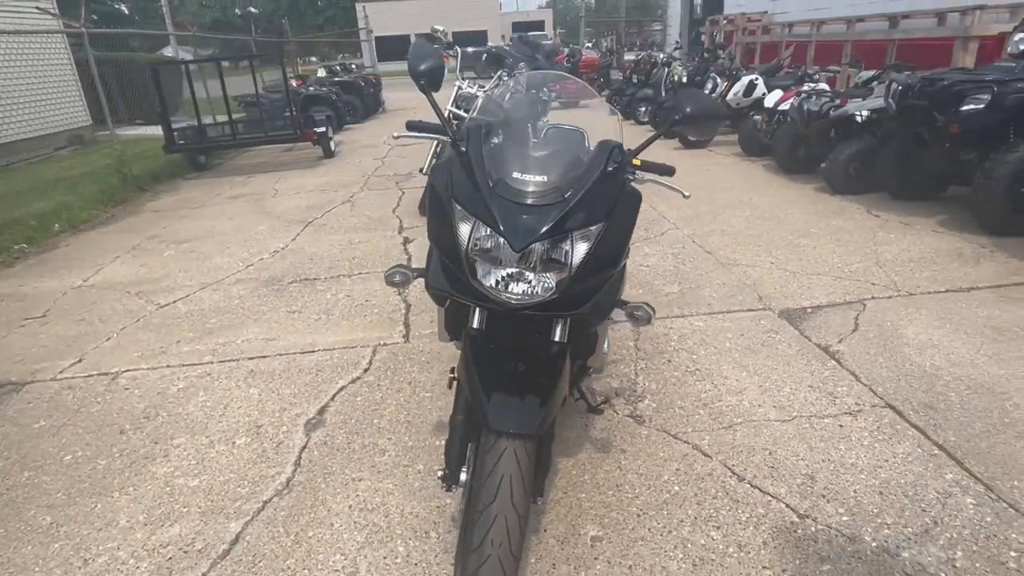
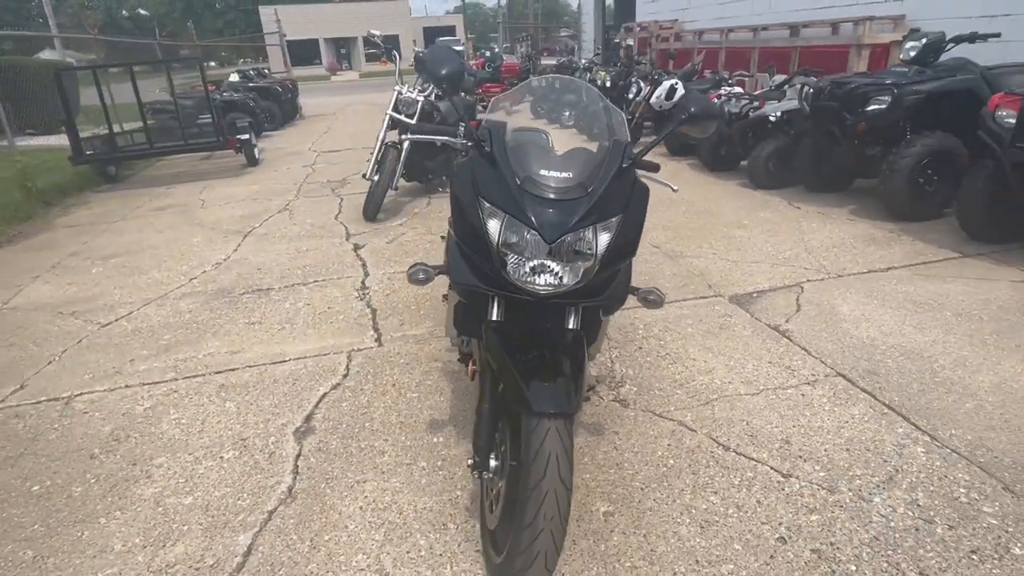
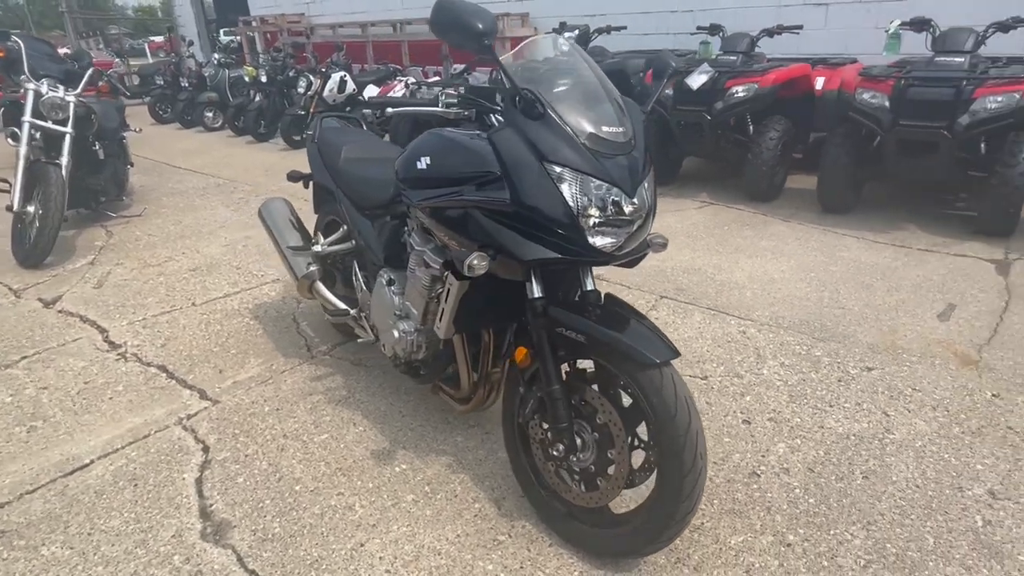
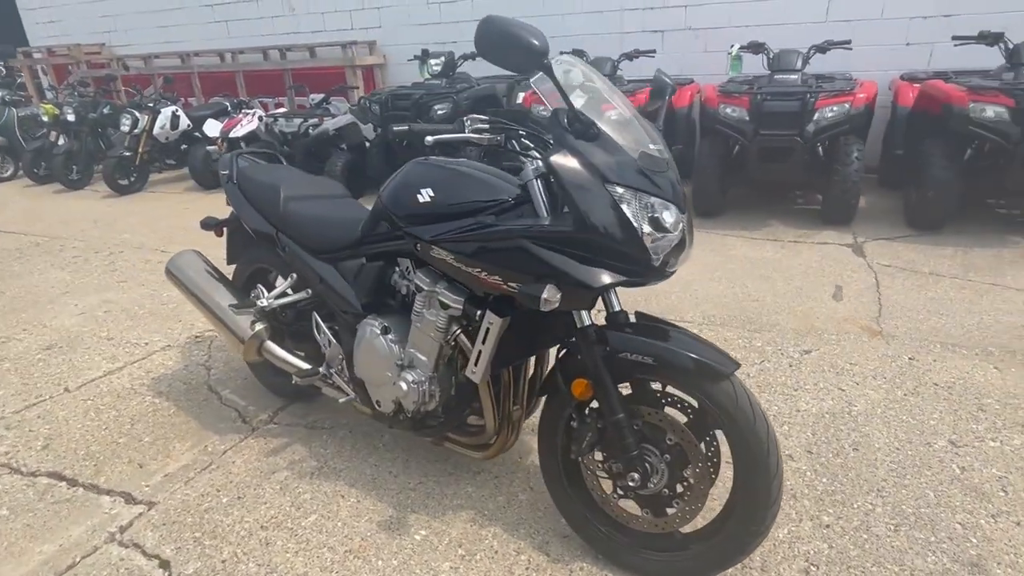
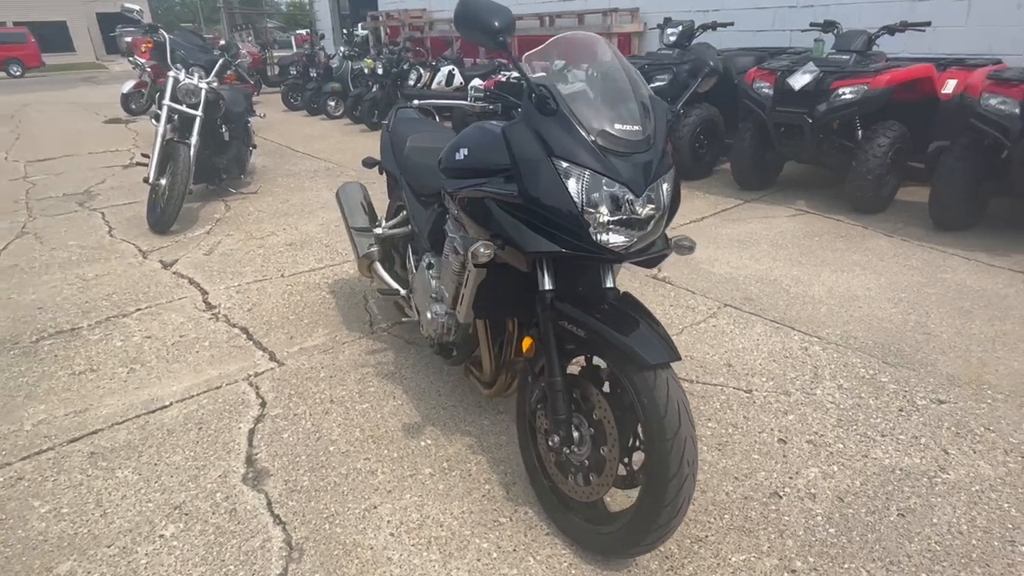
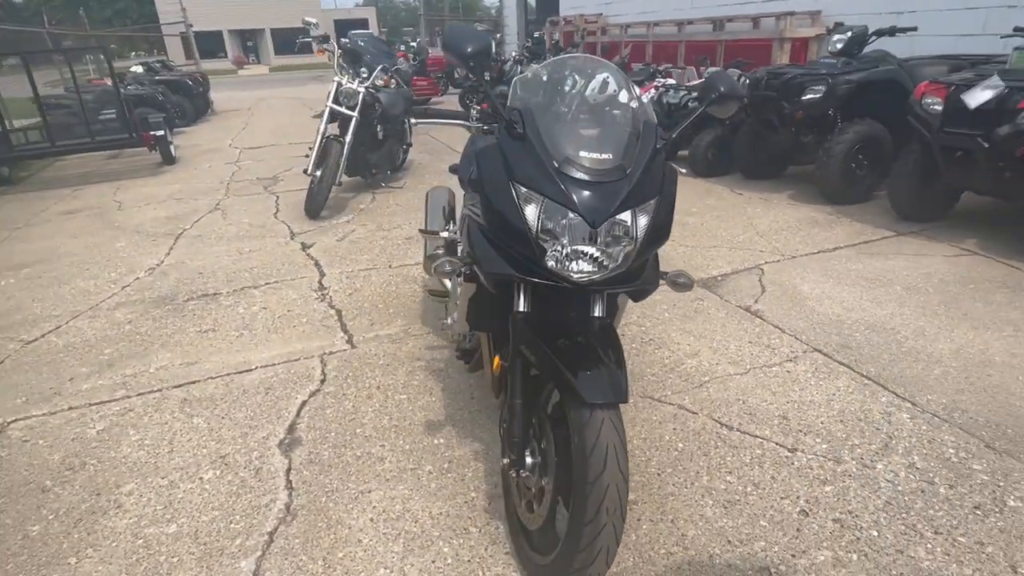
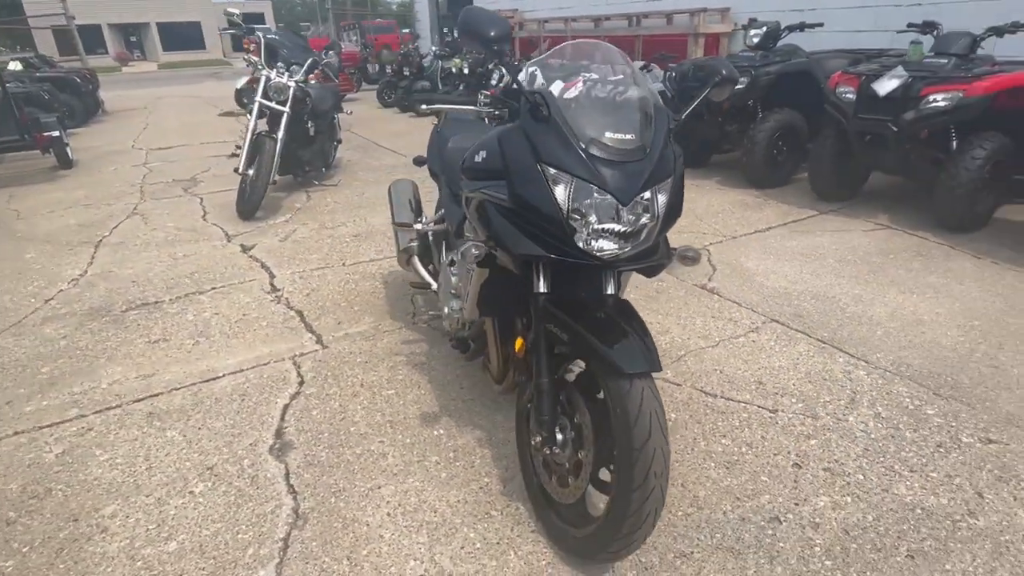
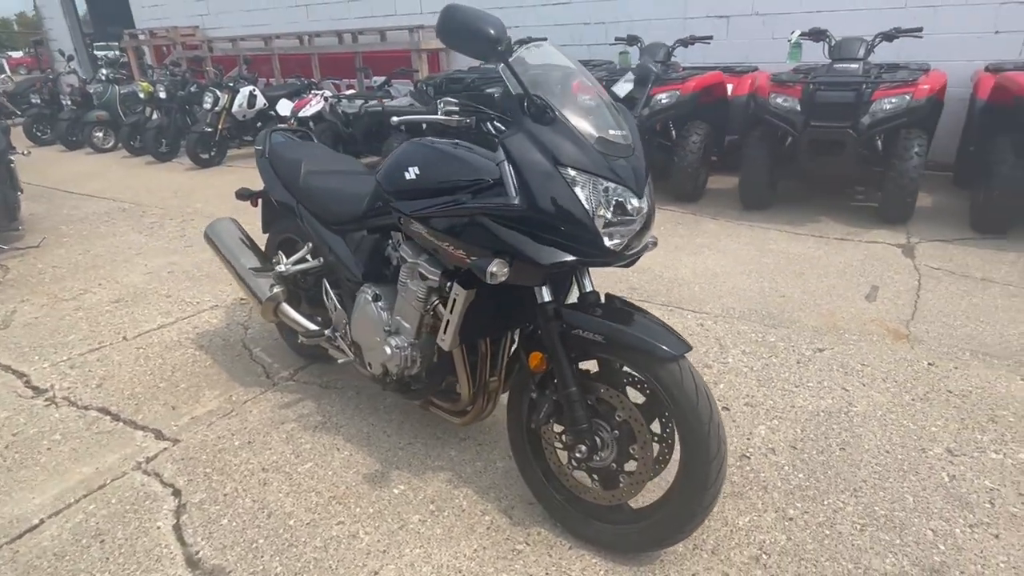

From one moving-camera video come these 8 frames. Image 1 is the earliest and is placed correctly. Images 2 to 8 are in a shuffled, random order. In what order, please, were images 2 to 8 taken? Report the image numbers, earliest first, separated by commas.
2, 6, 7, 5, 3, 8, 4
